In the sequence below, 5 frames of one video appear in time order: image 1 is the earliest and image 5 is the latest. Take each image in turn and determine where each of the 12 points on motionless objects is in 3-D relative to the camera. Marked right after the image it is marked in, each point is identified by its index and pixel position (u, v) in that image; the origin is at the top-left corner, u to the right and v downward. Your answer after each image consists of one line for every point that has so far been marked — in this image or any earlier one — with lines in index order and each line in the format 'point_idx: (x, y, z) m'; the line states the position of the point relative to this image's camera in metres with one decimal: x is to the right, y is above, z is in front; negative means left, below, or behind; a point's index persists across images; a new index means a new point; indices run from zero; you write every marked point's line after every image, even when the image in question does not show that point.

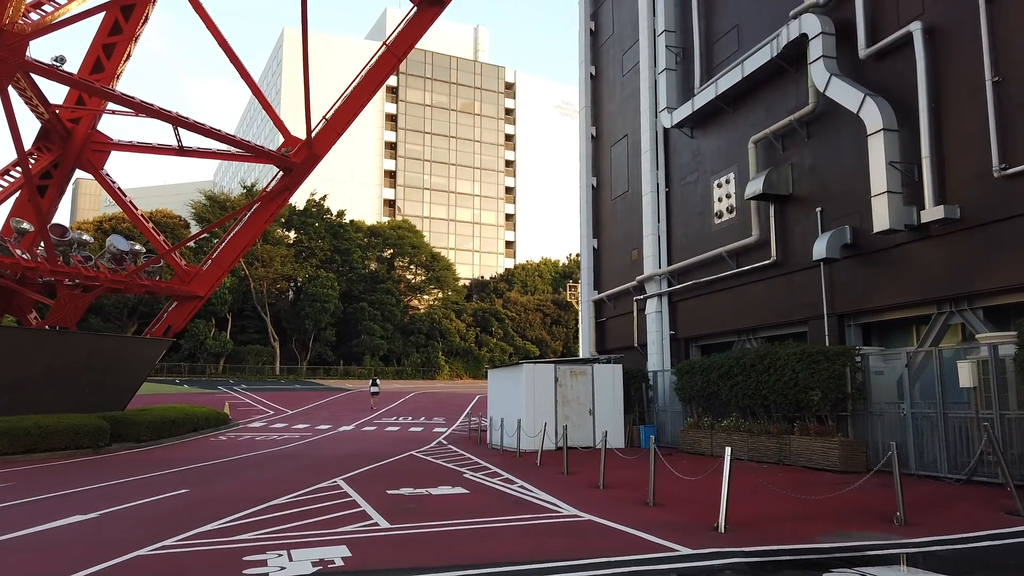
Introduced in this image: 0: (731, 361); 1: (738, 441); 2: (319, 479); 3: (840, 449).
0: (+4.7, -1.6, +17.0) m
1: (+4.7, -3.2, +16.7) m
2: (-3.9, -3.9, +15.9) m
3: (+5.7, -2.8, +13.8) m
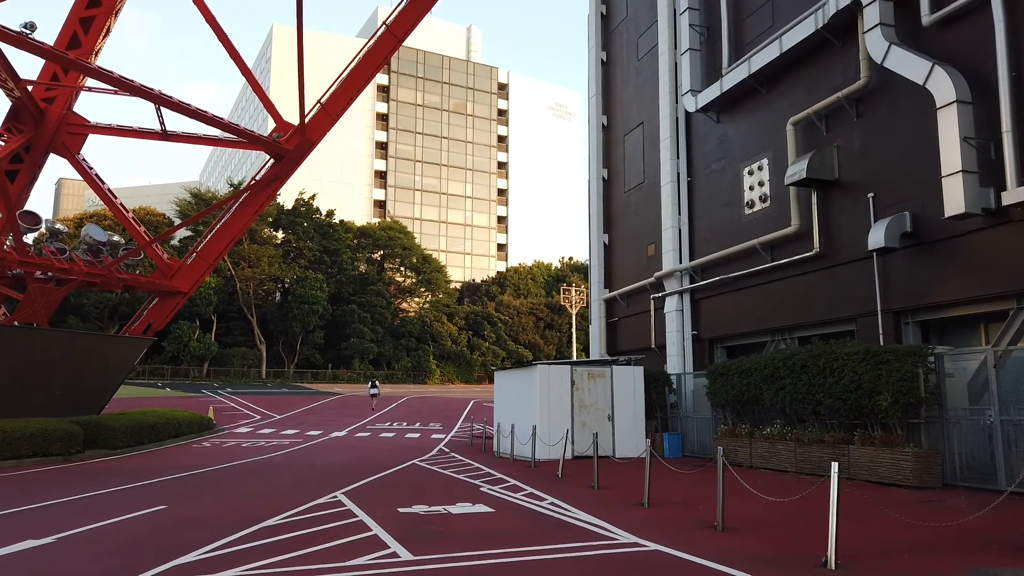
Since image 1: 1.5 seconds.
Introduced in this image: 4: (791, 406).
0: (+5.1, -1.4, +15.3) m
1: (+5.1, -3.1, +14.9) m
2: (-3.5, -3.7, +14.0) m
3: (+6.1, -2.6, +12.1) m
4: (+5.2, -2.2, +14.8) m
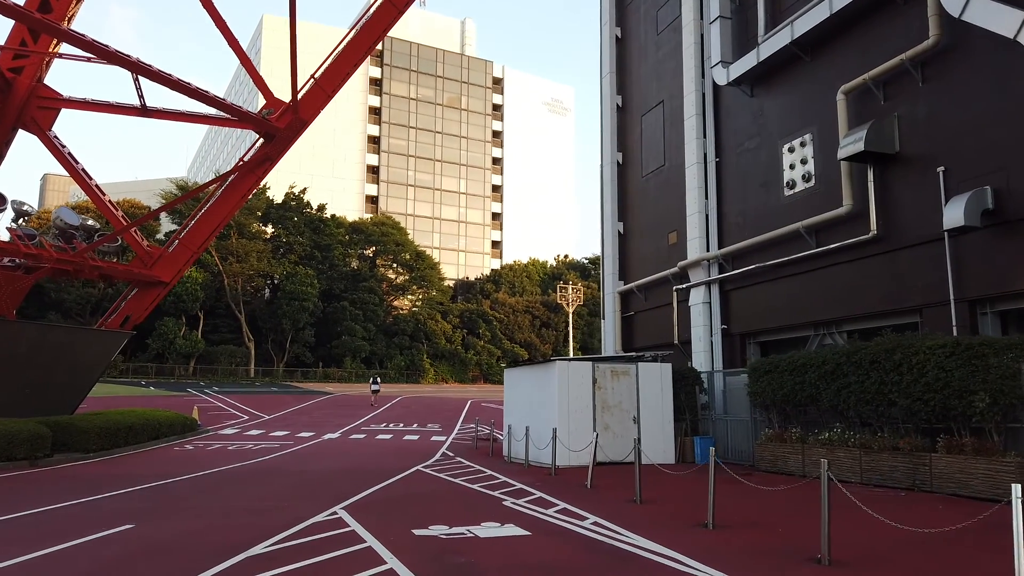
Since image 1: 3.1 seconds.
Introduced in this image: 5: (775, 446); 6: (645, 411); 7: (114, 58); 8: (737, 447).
0: (+5.5, -1.2, +13.4) m
1: (+5.5, -2.8, +13.1) m
2: (-3.1, -3.4, +12.1) m
3: (+6.6, -2.4, +10.3) m
4: (+5.6, -1.9, +13.0) m
5: (+5.0, -3.0, +14.9) m
6: (+3.0, -2.8, +17.8) m
7: (-10.0, +5.8, +19.9) m
8: (+5.0, -3.5, +17.4) m
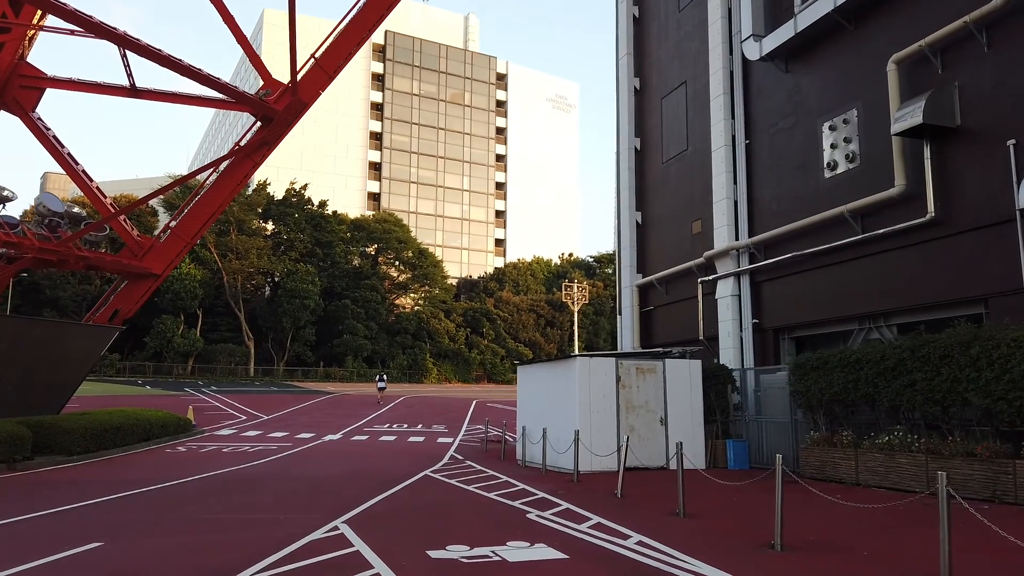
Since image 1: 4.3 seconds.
0: (+5.9, -1.0, +12.0) m
1: (+5.9, -2.6, +11.7) m
2: (-2.7, -3.2, +10.6) m
3: (+6.9, -2.2, +8.9) m
4: (+6.0, -1.7, +11.5) m
5: (+5.3, -2.8, +13.5) m
6: (+3.4, -2.6, +16.4) m
7: (-9.7, +6.0, +18.5) m
8: (+5.3, -3.3, +16.0) m
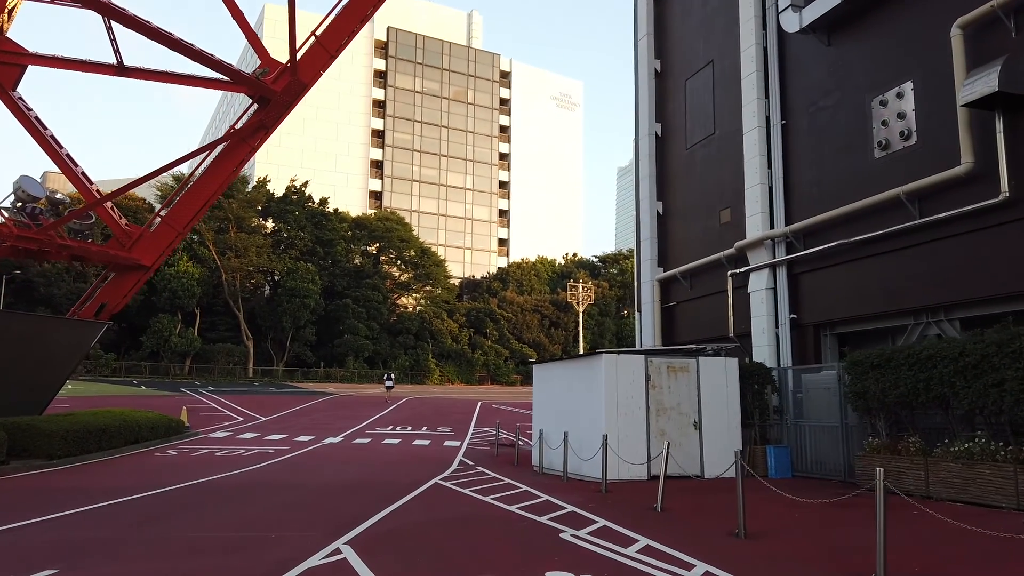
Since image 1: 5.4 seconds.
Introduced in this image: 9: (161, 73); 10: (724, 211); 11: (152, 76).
0: (+6.2, -0.8, +10.5) m
1: (+6.2, -2.4, +10.2) m
2: (-2.4, -2.9, +9.1) m
3: (+7.3, -2.0, +7.4) m
4: (+6.3, -1.6, +10.0) m
5: (+5.7, -2.6, +12.0) m
6: (+3.7, -2.4, +14.9) m
7: (-9.3, +6.2, +17.0) m
8: (+5.7, -3.1, +14.5) m
9: (-8.7, +5.4, +19.7) m
10: (+5.3, +1.9, +19.7) m
11: (-9.0, +5.3, +19.7) m
